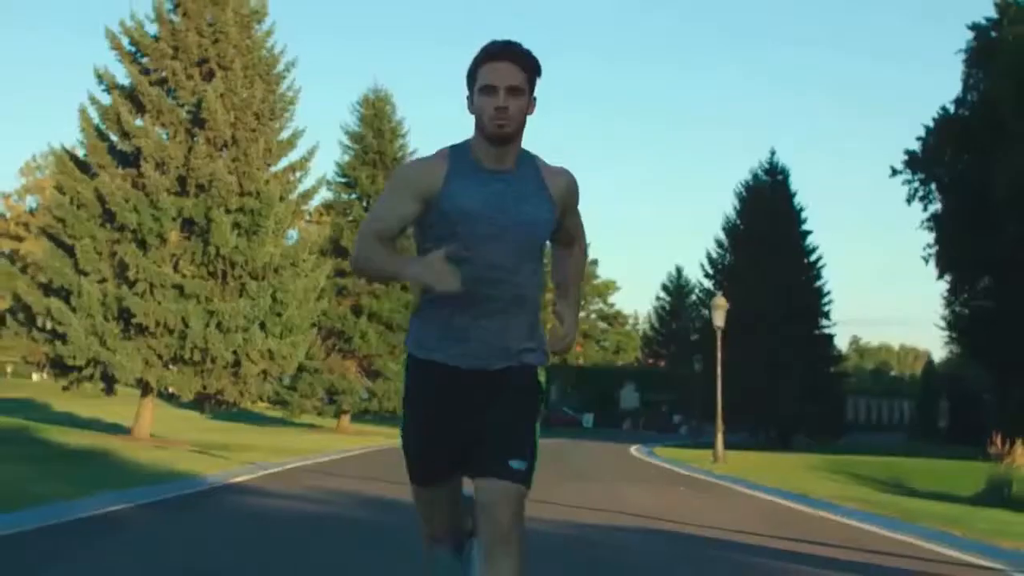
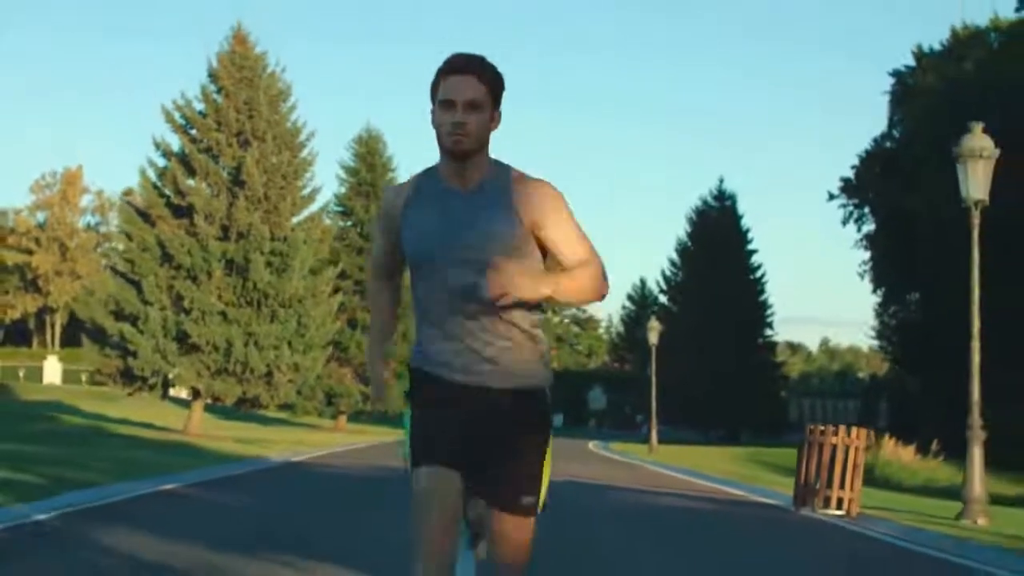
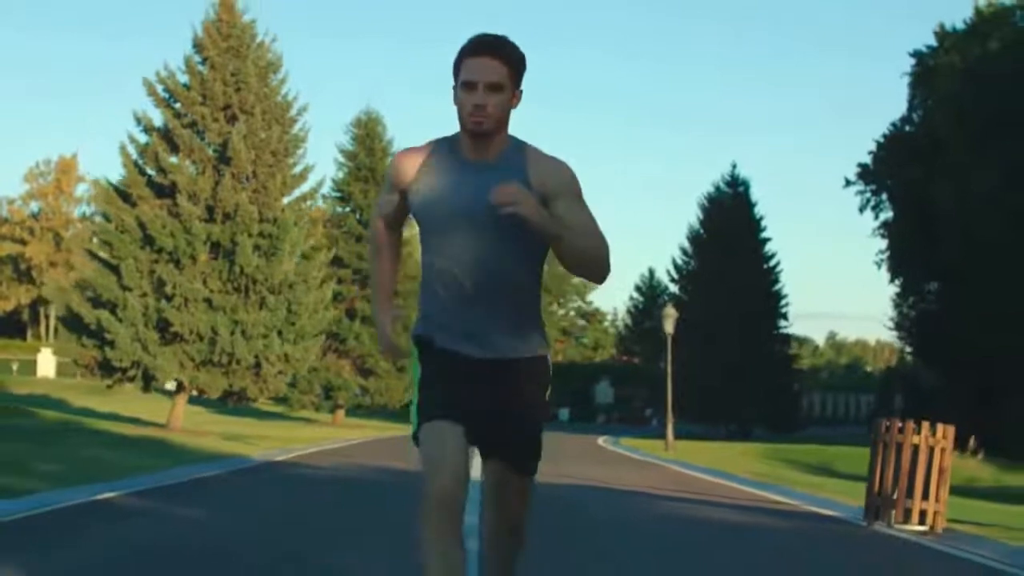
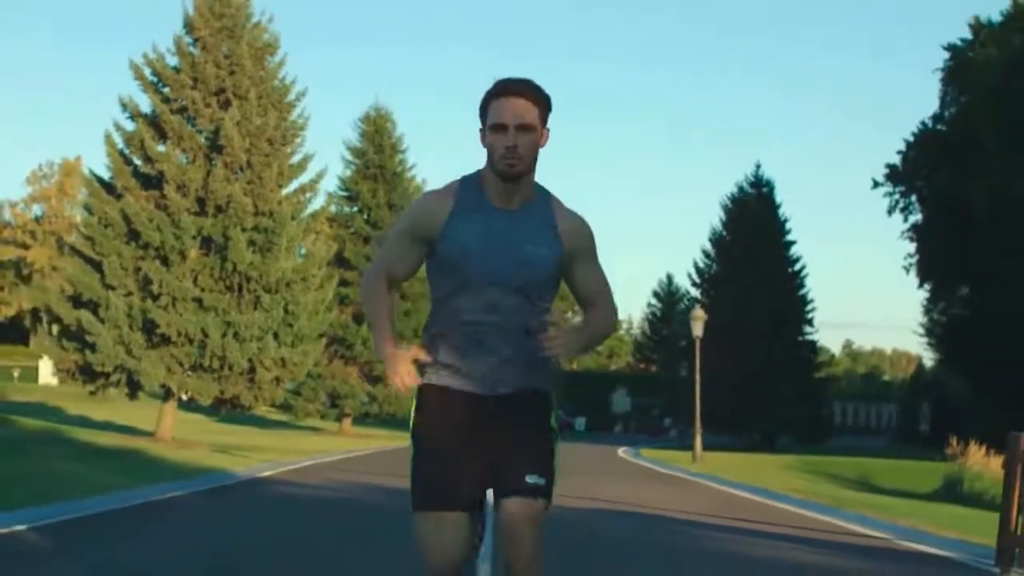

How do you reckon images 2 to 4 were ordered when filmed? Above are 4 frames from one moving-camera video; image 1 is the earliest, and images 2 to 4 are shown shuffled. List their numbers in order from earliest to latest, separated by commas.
4, 3, 2
